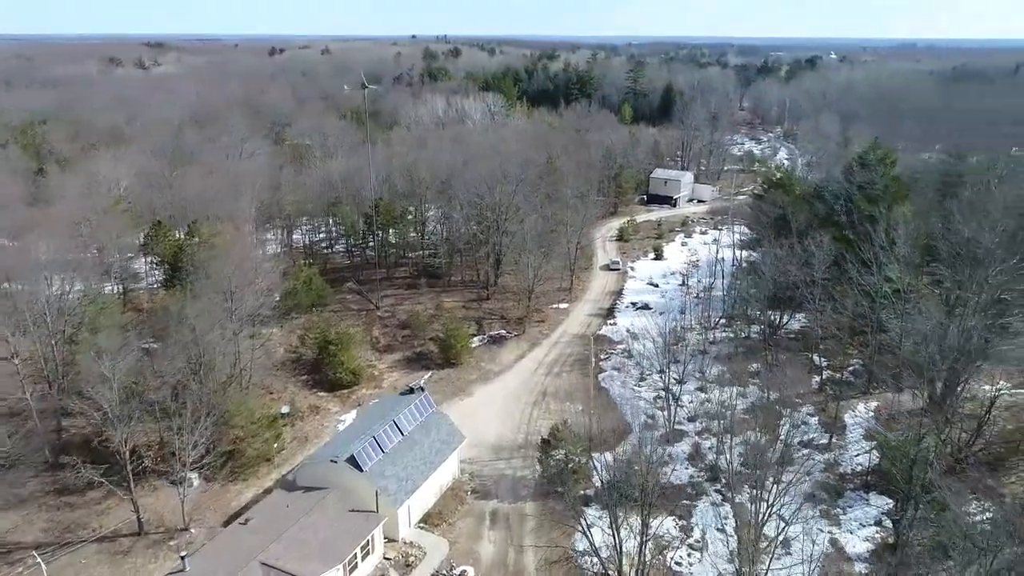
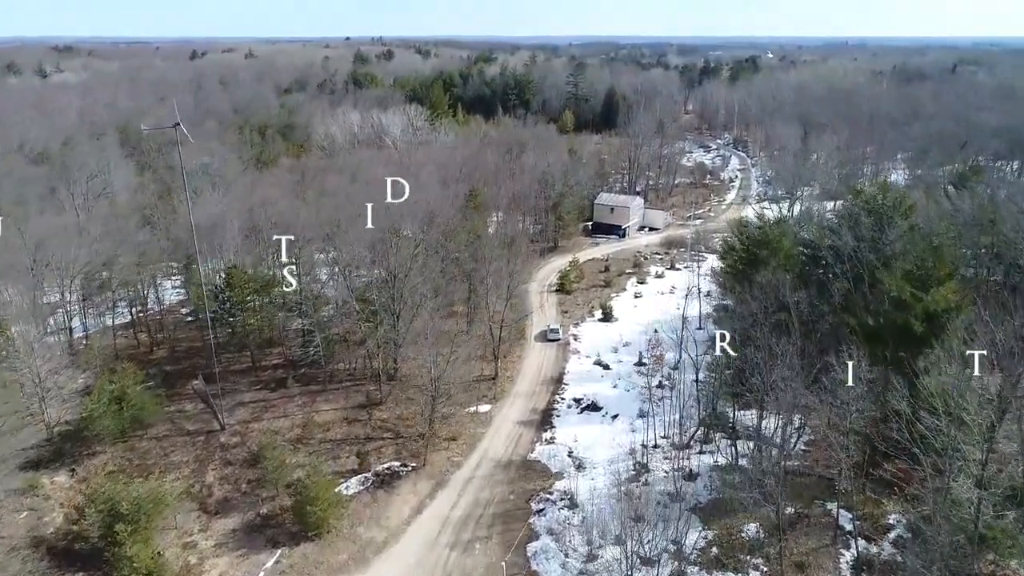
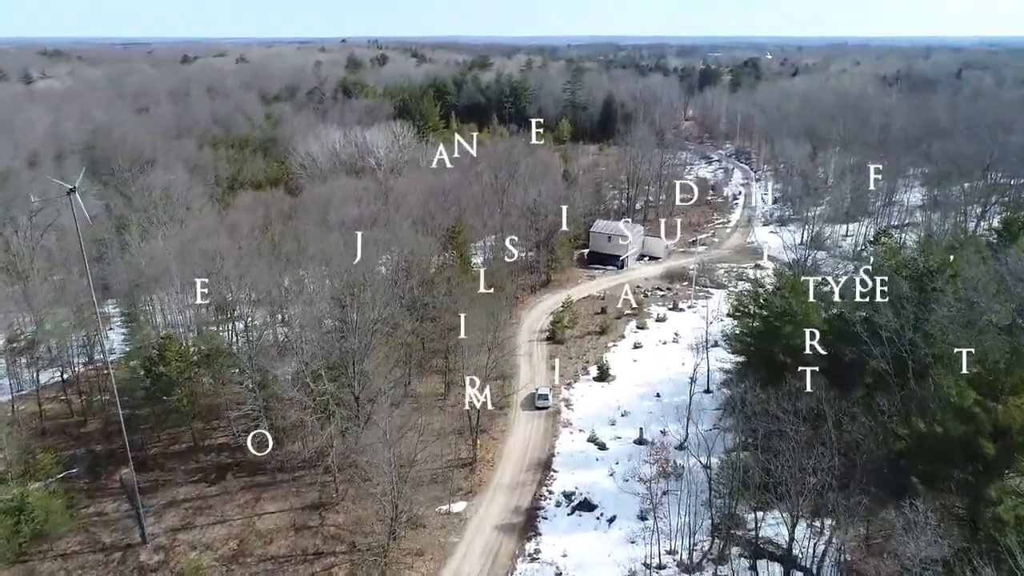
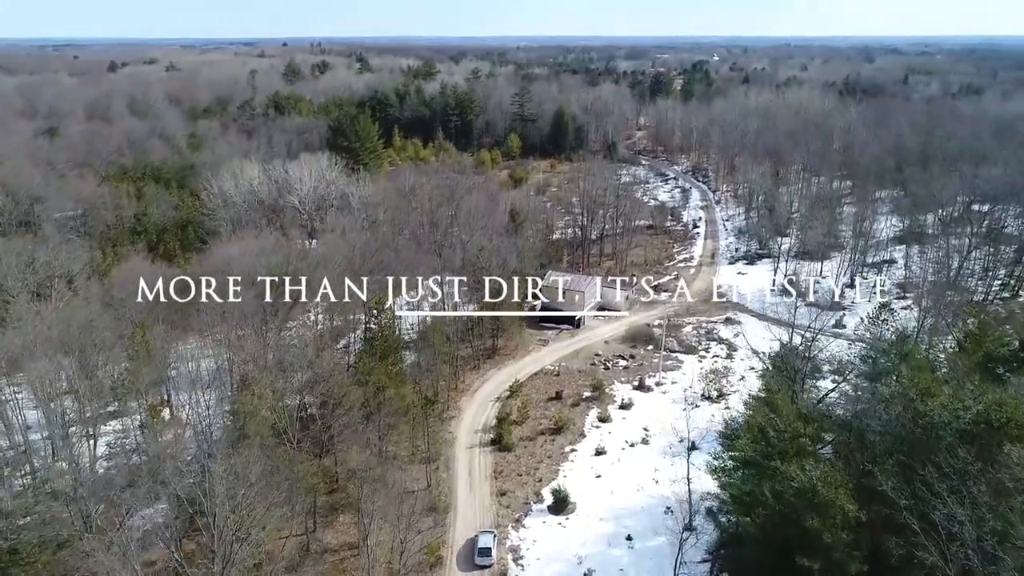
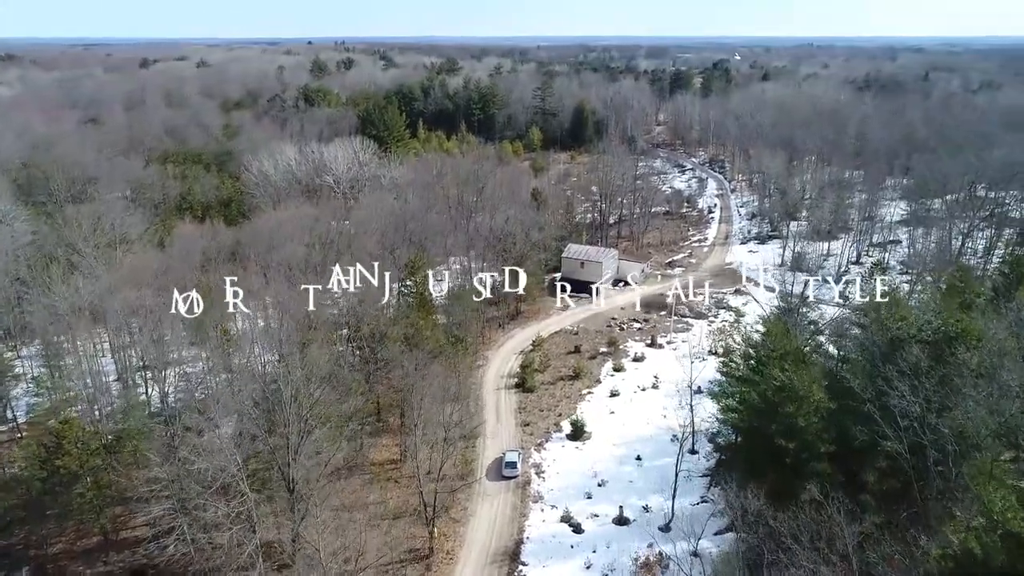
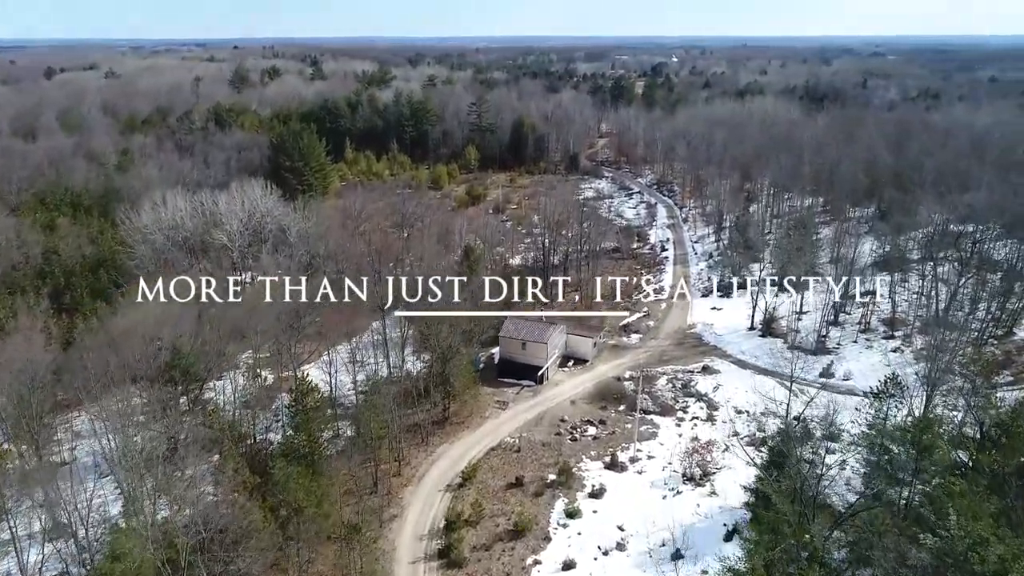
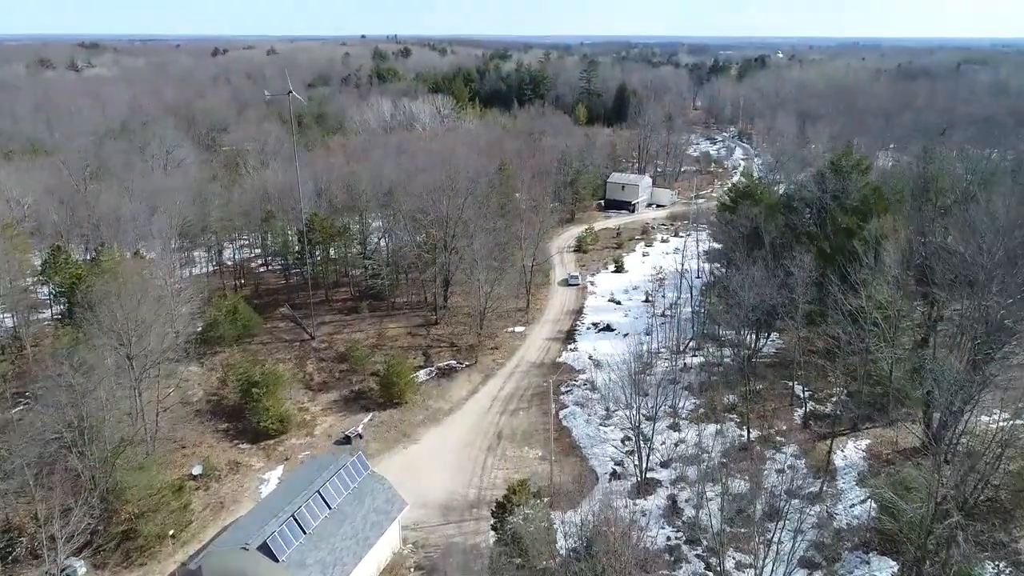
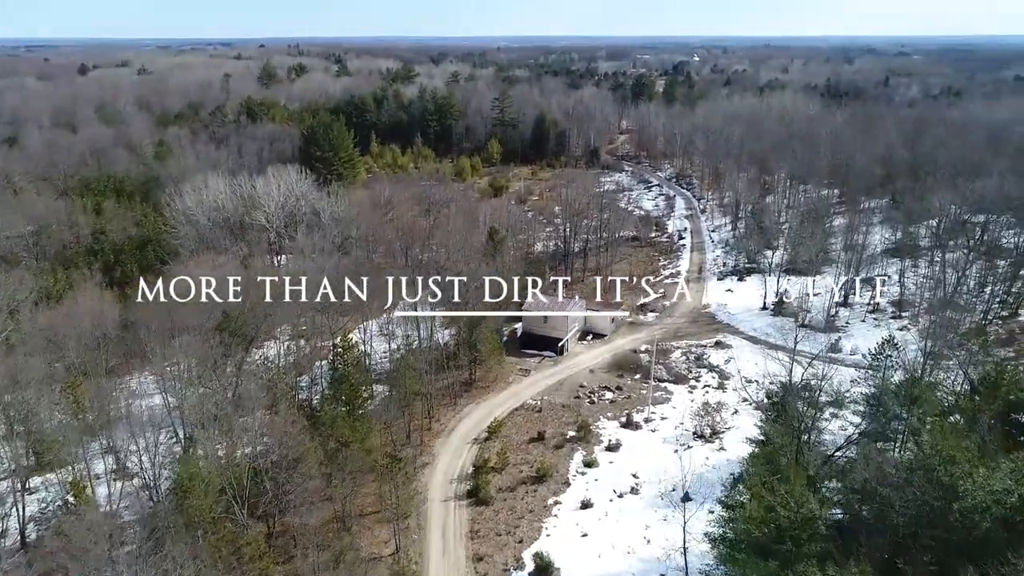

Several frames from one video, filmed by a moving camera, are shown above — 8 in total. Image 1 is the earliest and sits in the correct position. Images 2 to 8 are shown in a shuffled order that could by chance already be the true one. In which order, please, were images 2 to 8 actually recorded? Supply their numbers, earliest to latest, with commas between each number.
7, 2, 3, 5, 4, 8, 6
